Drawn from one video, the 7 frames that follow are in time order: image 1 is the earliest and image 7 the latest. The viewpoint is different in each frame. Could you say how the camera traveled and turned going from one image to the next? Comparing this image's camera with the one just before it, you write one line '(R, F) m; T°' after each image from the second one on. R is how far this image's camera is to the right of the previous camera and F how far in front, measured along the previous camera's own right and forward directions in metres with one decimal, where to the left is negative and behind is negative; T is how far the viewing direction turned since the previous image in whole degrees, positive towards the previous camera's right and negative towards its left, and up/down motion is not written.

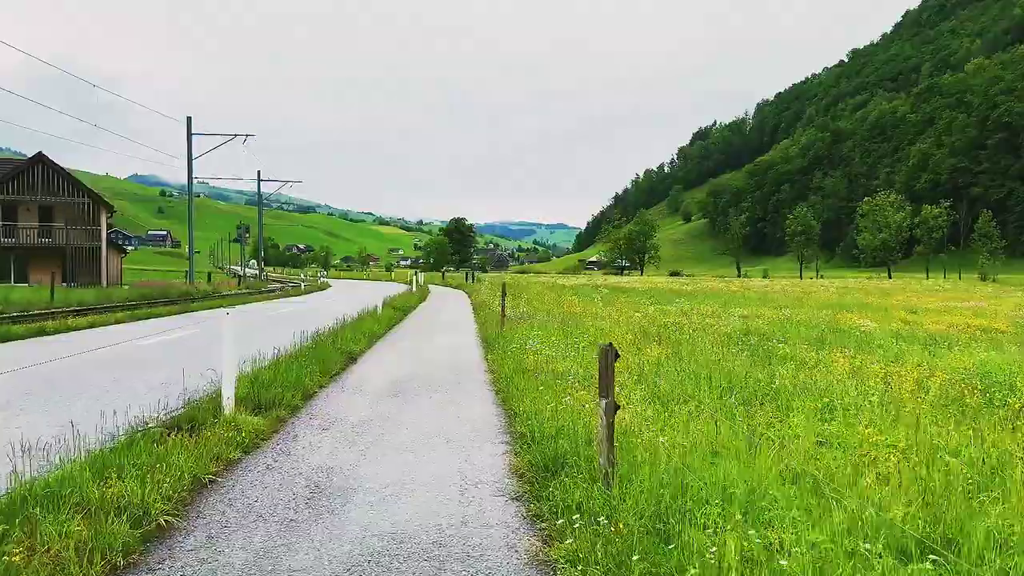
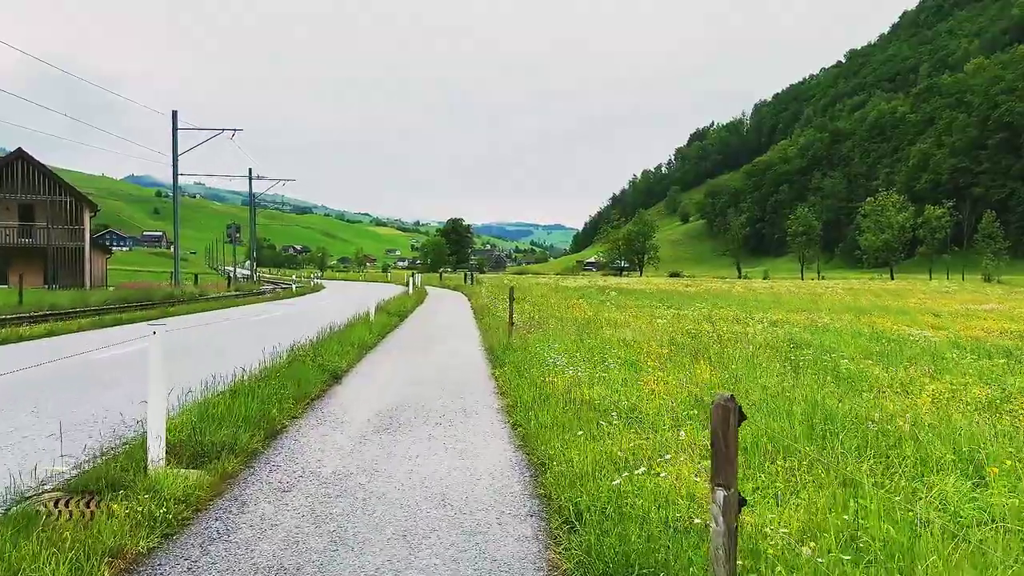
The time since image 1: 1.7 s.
(-0.2, +2.1) m; 0°
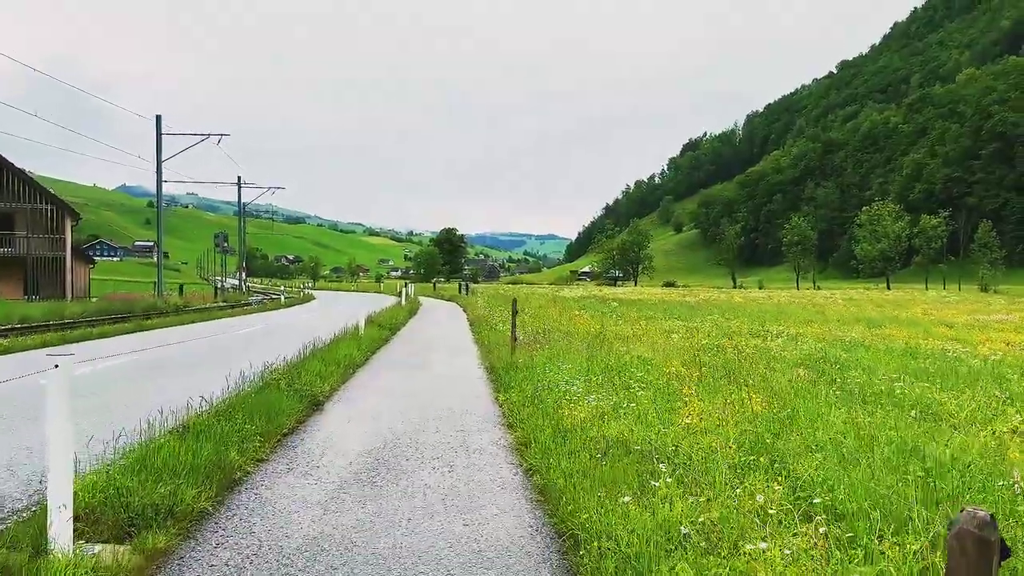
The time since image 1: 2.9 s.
(-0.2, +1.5) m; +1°
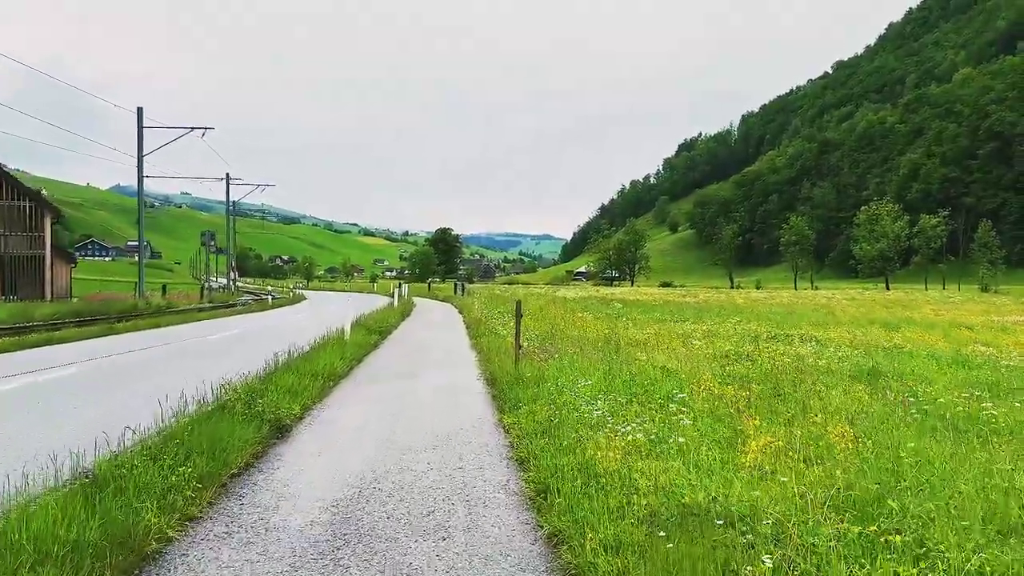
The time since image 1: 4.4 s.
(-0.1, +1.8) m; 0°
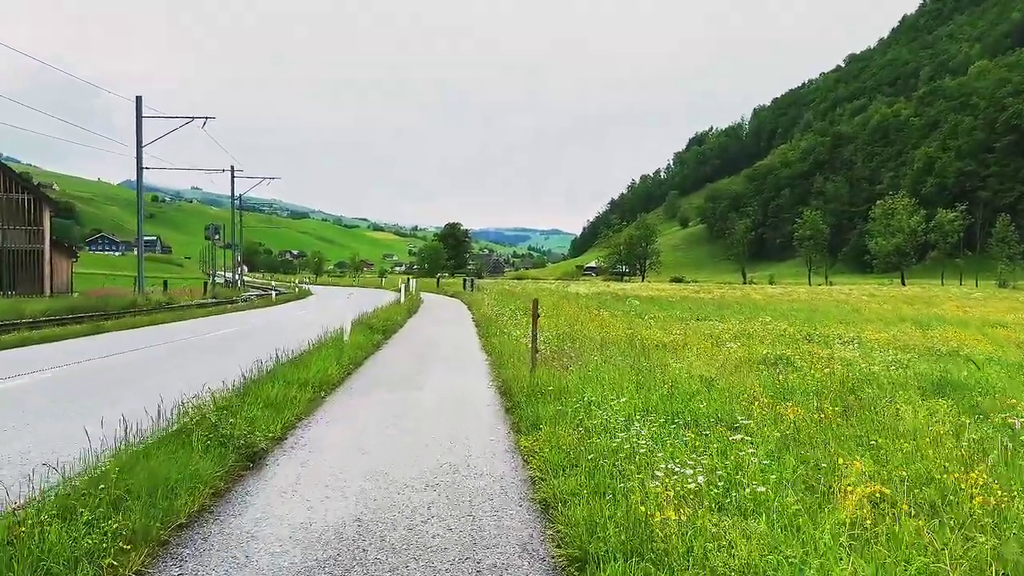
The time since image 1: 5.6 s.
(-0.1, +1.5) m; -1°
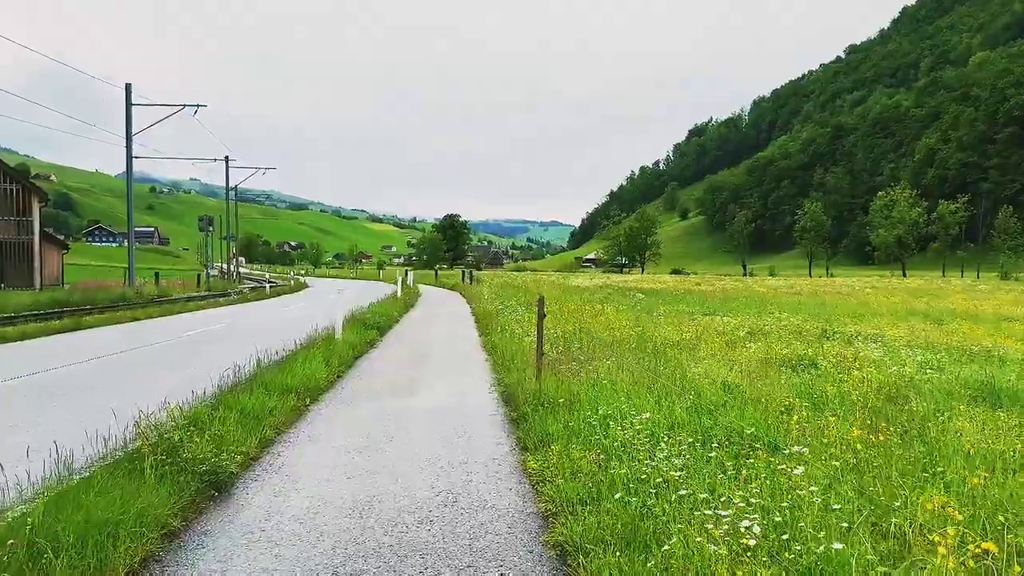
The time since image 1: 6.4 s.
(-0.1, +1.0) m; 0°
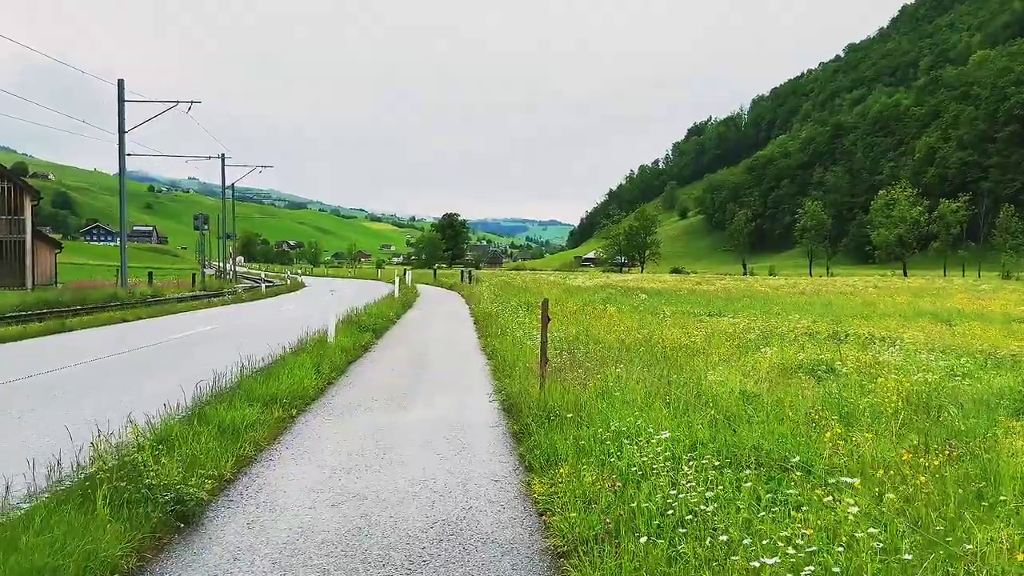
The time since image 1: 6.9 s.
(0.0, +0.7) m; 0°
